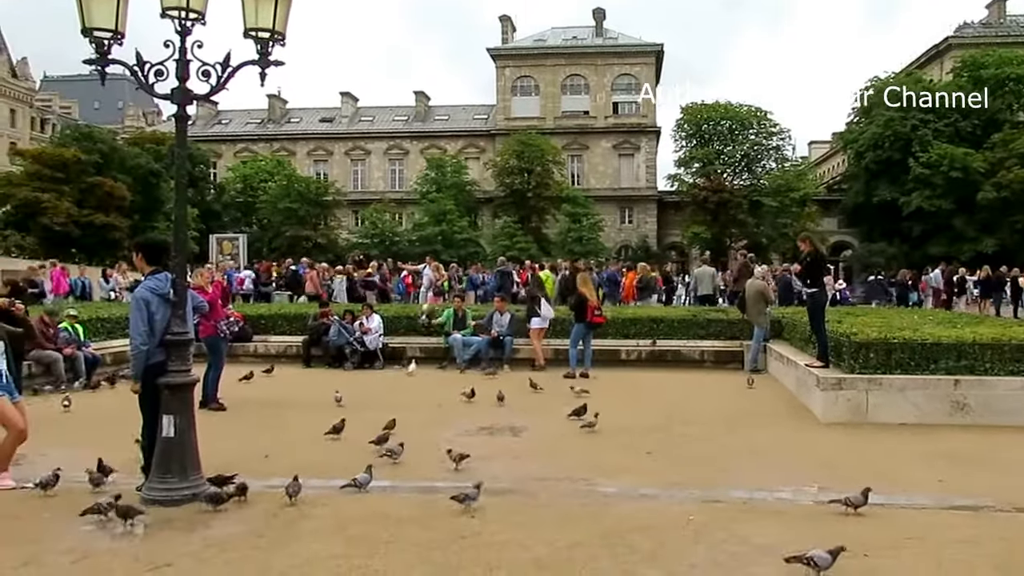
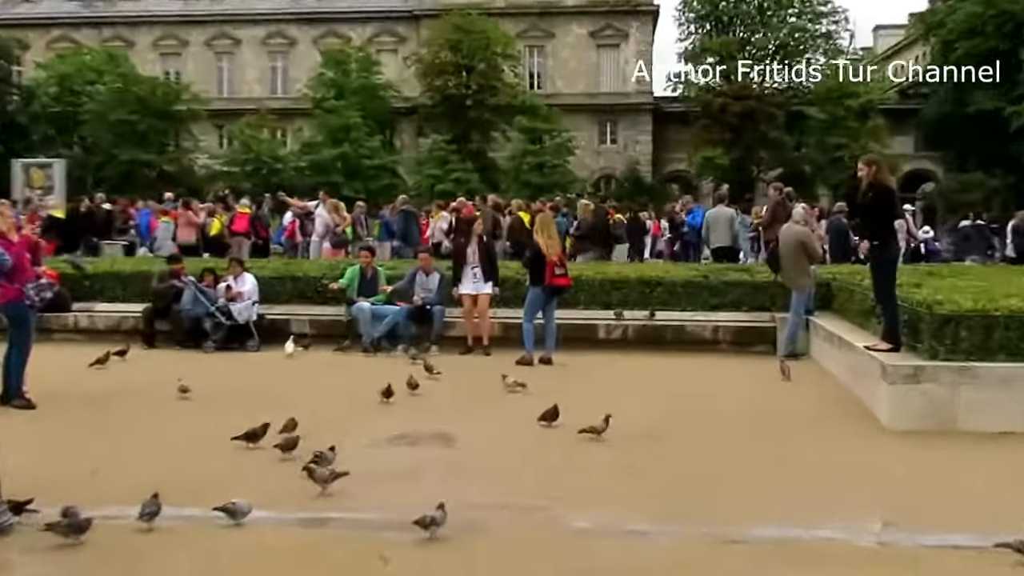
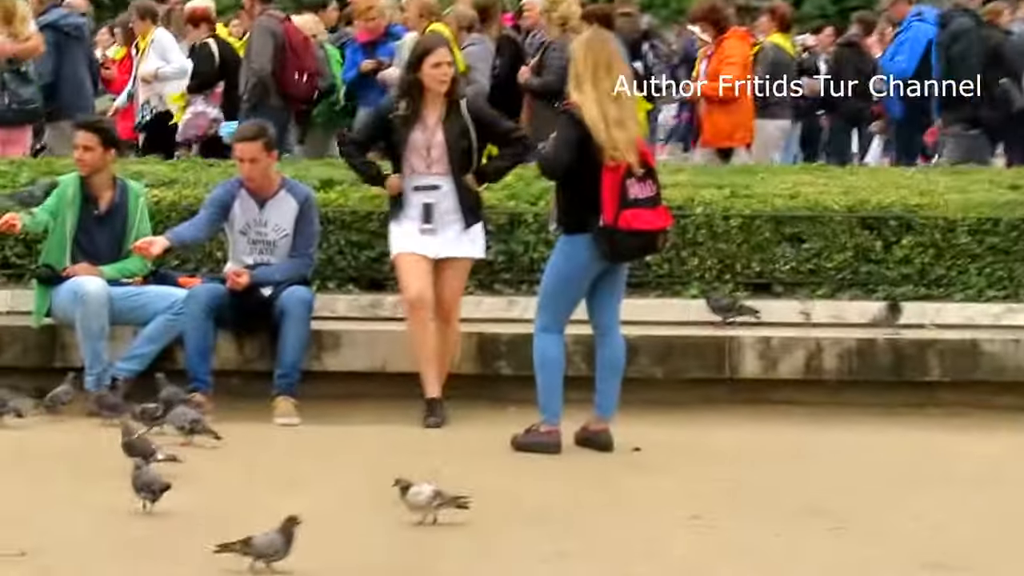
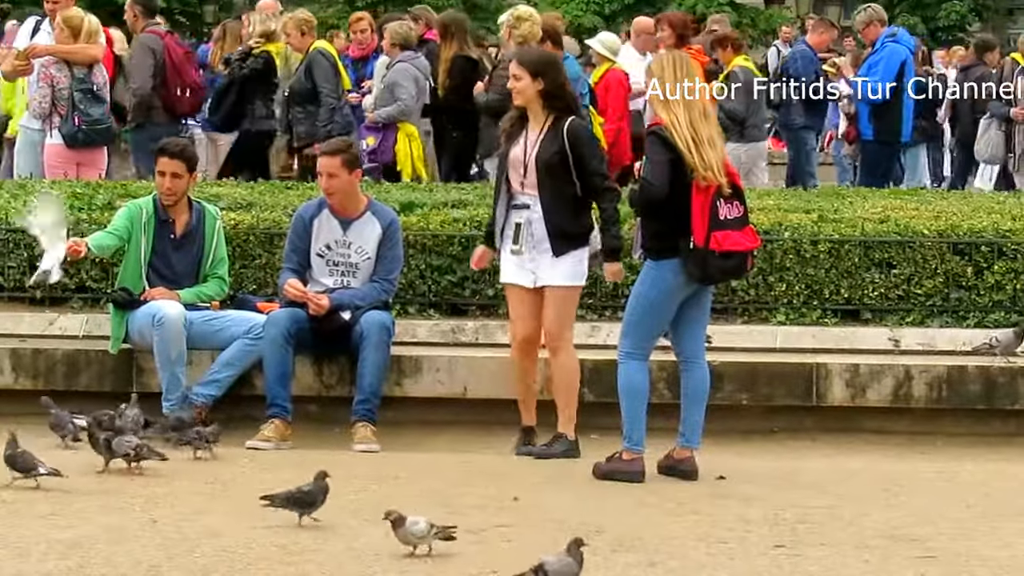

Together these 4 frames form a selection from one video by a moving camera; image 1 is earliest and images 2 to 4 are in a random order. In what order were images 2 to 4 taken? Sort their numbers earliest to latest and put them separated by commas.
2, 3, 4
